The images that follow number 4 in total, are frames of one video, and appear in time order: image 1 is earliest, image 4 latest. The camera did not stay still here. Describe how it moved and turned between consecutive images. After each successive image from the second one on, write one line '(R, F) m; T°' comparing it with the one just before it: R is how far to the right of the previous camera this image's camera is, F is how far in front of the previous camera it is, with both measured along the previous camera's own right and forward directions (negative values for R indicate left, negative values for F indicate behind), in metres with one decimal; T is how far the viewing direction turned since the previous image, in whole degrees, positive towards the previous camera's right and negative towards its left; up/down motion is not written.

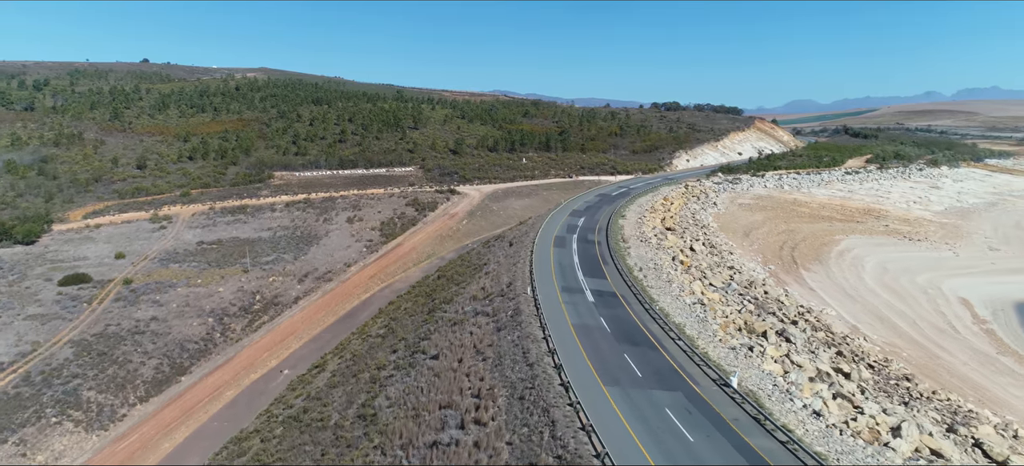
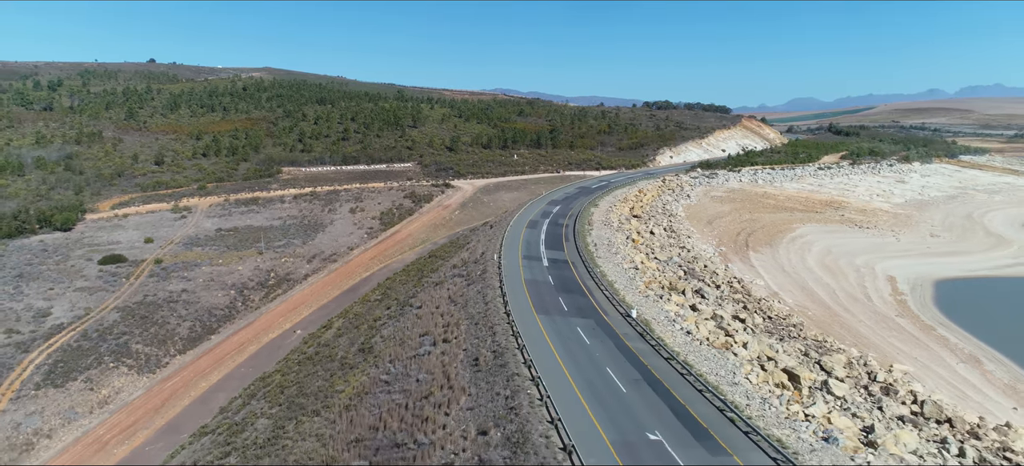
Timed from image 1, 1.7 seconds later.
(+1.4, -4.4) m; 0°
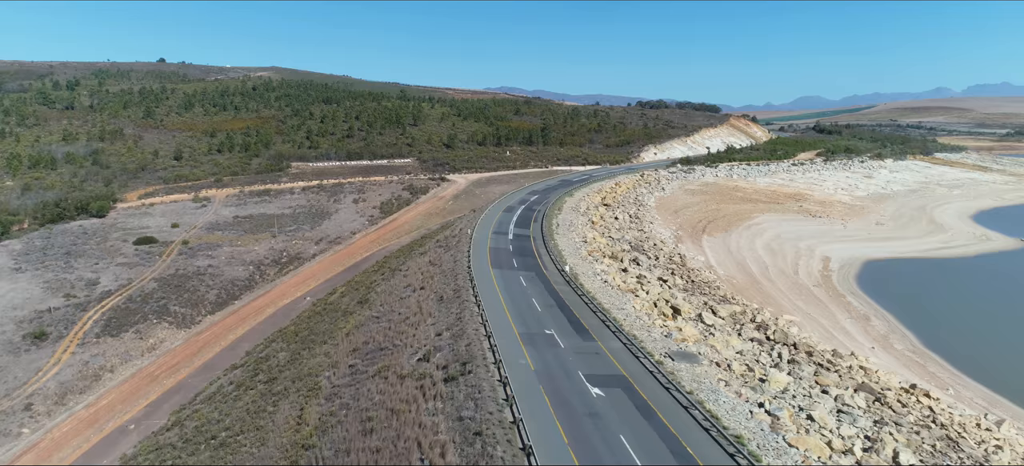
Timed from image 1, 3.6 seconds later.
(+1.8, -5.0) m; -1°
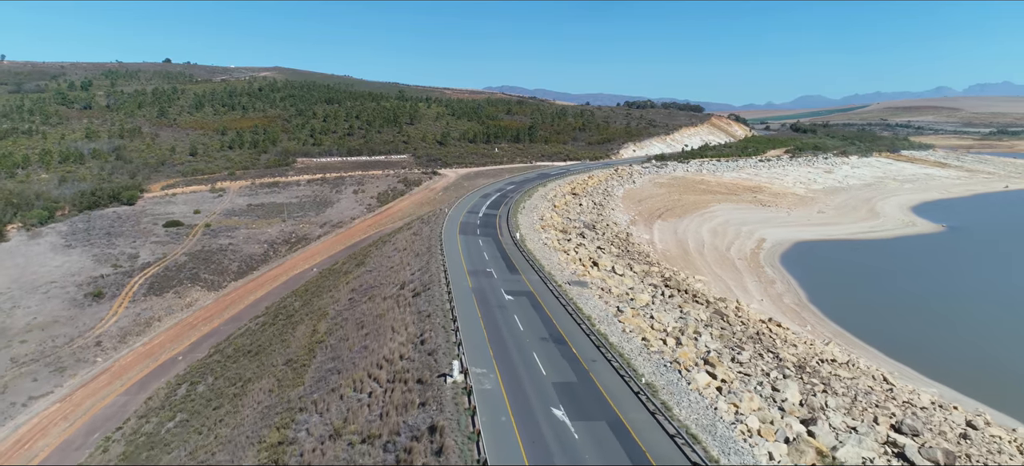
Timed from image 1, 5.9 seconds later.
(+2.1, -6.2) m; 0°
